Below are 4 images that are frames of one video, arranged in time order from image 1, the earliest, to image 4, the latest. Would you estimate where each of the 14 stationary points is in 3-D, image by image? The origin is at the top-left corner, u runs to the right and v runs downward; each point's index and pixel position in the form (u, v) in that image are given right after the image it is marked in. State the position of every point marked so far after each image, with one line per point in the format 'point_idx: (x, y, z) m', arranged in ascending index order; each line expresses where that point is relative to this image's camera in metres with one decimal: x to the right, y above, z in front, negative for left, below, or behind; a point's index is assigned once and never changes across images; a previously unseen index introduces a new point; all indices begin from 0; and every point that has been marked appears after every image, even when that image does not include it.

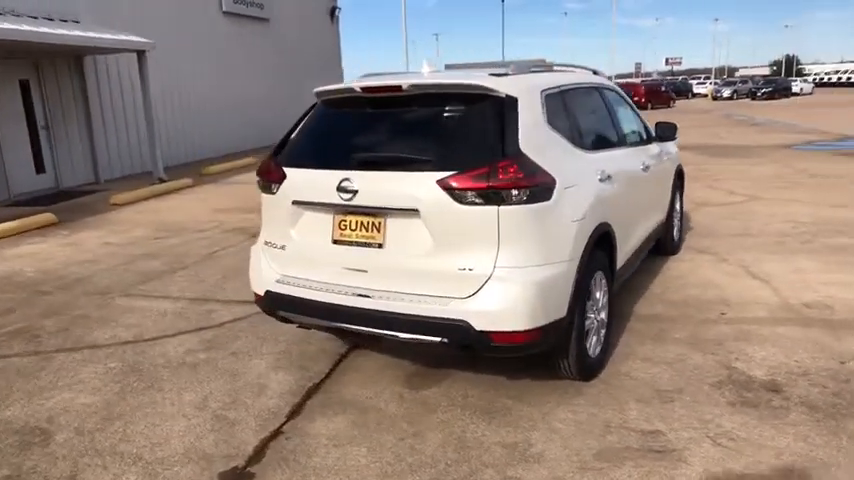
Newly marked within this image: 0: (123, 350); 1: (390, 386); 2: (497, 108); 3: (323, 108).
0: (-2.3, -0.8, +4.7) m
1: (-0.2, -0.9, +3.9) m
2: (+0.4, +0.7, +3.3) m
3: (-0.6, +0.8, +3.8) m
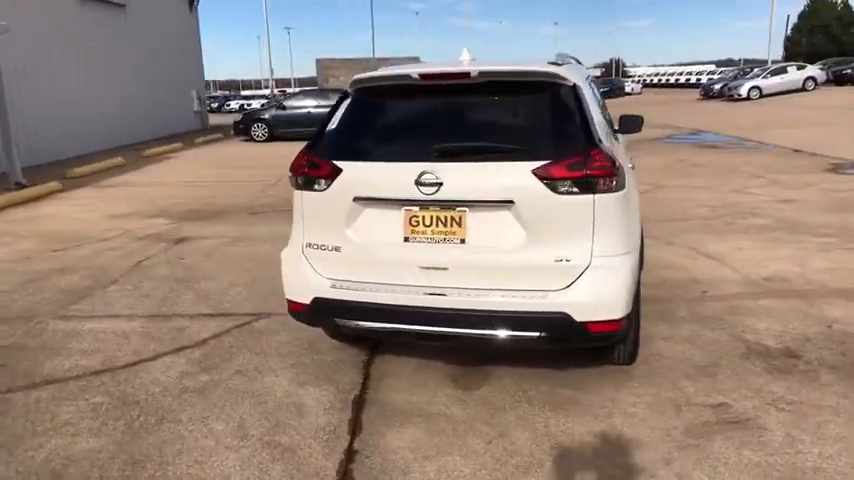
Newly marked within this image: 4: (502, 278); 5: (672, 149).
0: (-2.1, -0.9, +4.0) m
1: (+0.1, -0.9, +3.8) m
2: (+0.7, +0.8, +3.3) m
3: (-0.4, +0.8, +3.5) m
4: (+0.4, -0.2, +3.1) m
5: (+5.3, +2.0, +13.5) m
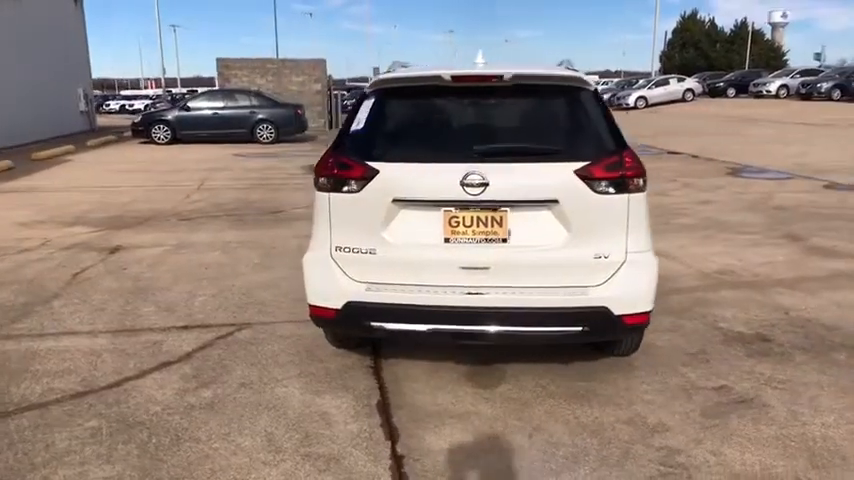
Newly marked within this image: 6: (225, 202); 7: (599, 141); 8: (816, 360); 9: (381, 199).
0: (-2.0, -1.0, +3.7) m
1: (+0.2, -0.9, +3.8) m
2: (+0.9, +0.8, +3.4) m
3: (-0.2, +0.8, +3.5) m
4: (+0.6, -0.2, +3.2) m
5: (+3.6, +2.0, +14.3) m
6: (-3.2, +0.6, +9.9) m
7: (+0.9, +0.5, +3.2) m
8: (+2.5, -0.8, +4.1) m
9: (-0.2, +0.2, +3.2) m
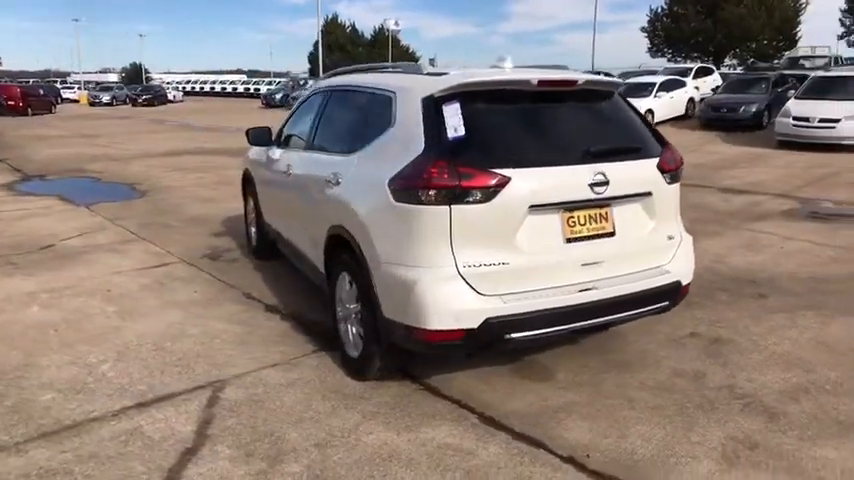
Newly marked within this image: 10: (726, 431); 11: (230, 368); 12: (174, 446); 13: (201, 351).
0: (-1.1, -1.2, +2.6) m
1: (+0.6, -0.9, +3.9) m
2: (+1.2, +0.9, +3.9) m
3: (+0.3, +0.7, +3.3) m
4: (+1.2, -0.1, +3.6) m
5: (-2.4, +2.0, +14.5) m
6: (-5.6, 0.0, +7.2) m
7: (+1.3, +0.6, +3.7) m
8: (+2.4, -0.5, +5.3) m
9: (+0.4, +0.2, +3.1) m
10: (+1.6, -1.0, +3.4) m
11: (-1.3, -0.9, +4.1) m
12: (-1.3, -1.1, +3.2) m
13: (-1.6, -0.8, +4.4) m
